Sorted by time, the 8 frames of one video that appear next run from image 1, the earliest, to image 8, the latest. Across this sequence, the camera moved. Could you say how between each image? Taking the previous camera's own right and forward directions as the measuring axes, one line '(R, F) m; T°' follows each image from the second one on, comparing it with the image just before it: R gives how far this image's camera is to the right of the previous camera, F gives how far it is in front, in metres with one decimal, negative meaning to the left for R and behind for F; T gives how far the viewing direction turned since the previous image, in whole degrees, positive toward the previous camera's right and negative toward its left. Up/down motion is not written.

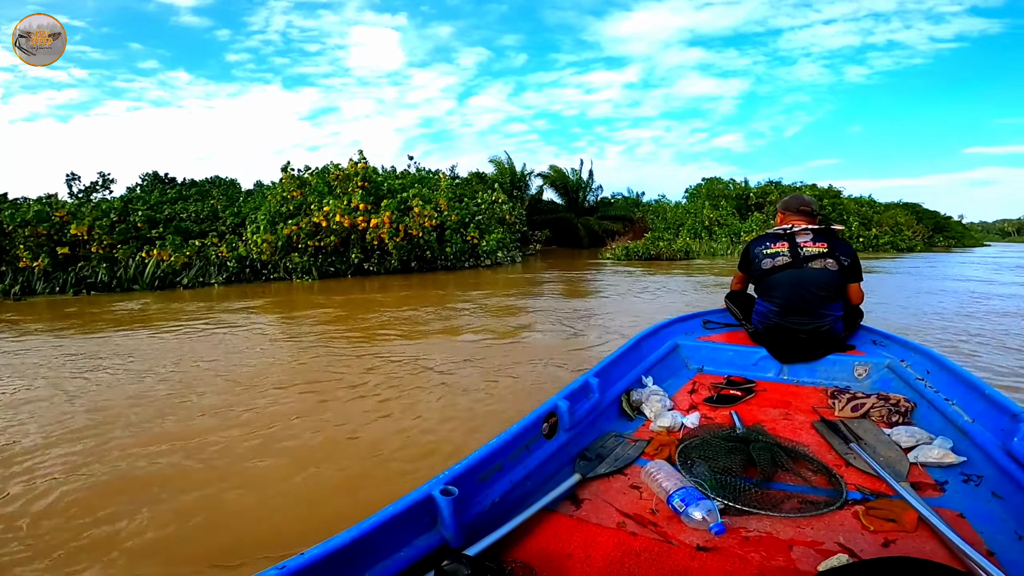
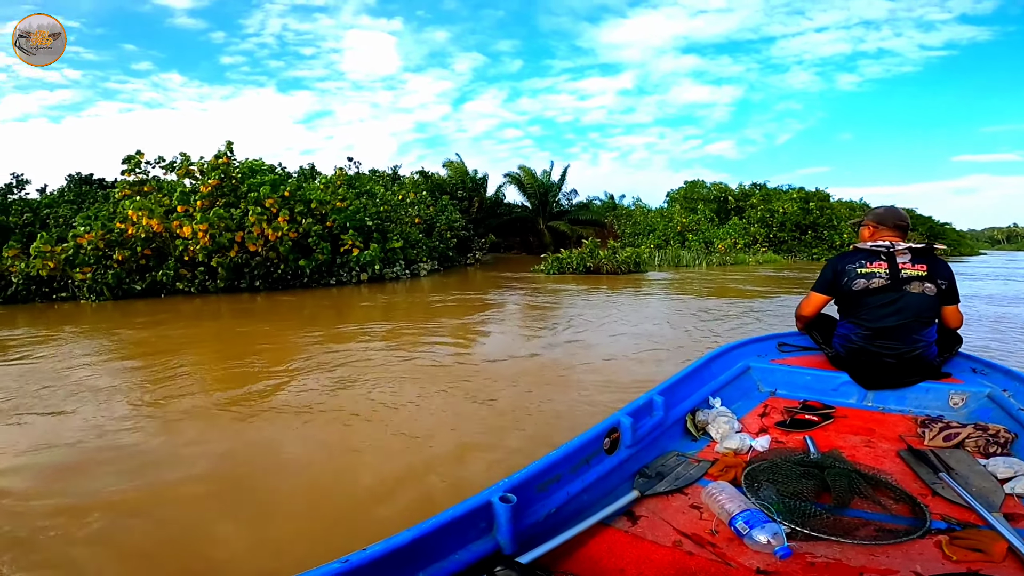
(-0.1, 0.0) m; +1°
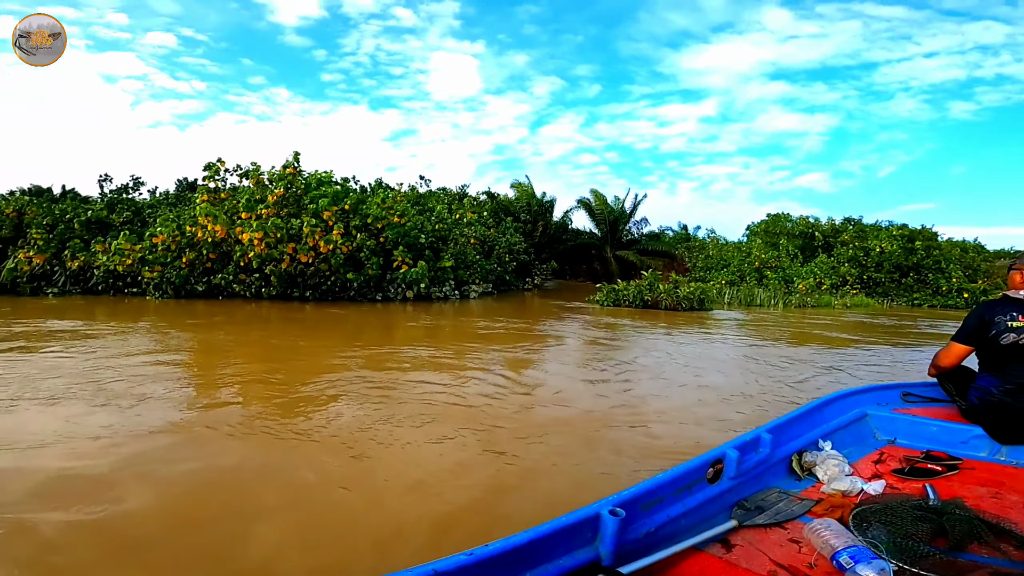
(-0.1, -0.1) m; -8°
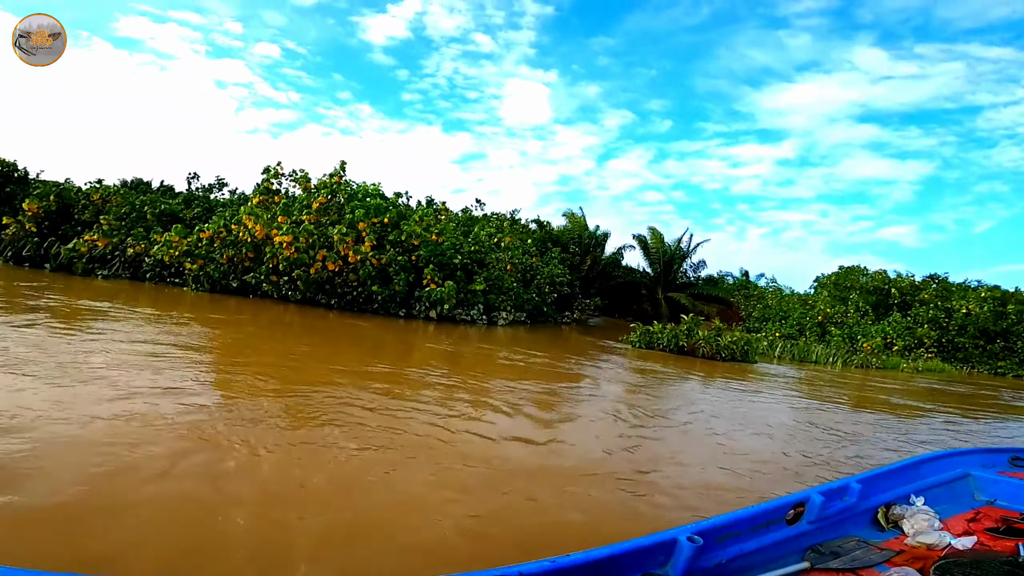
(+0.8, +0.4) m; -6°
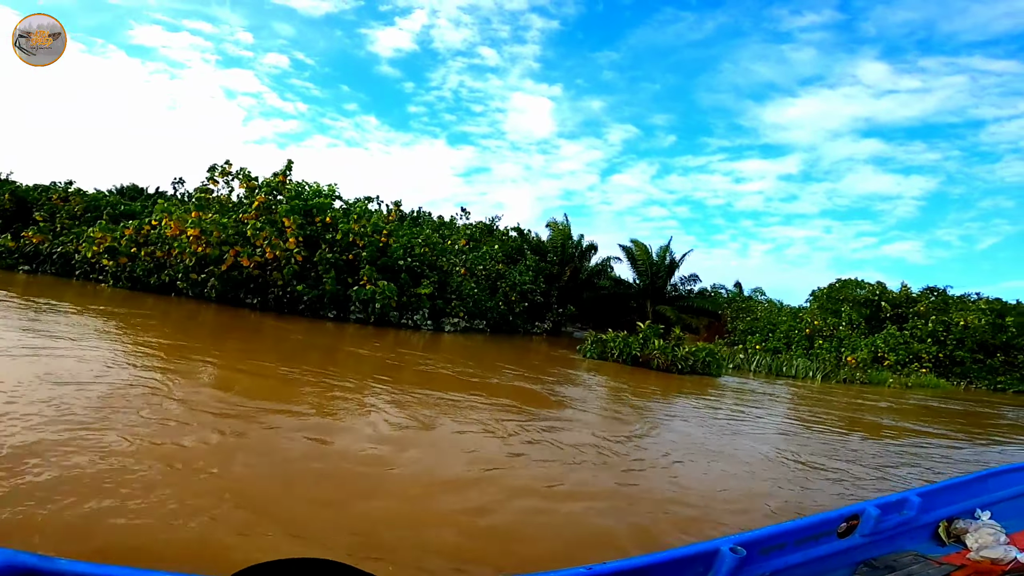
(+0.9, +0.8) m; 0°
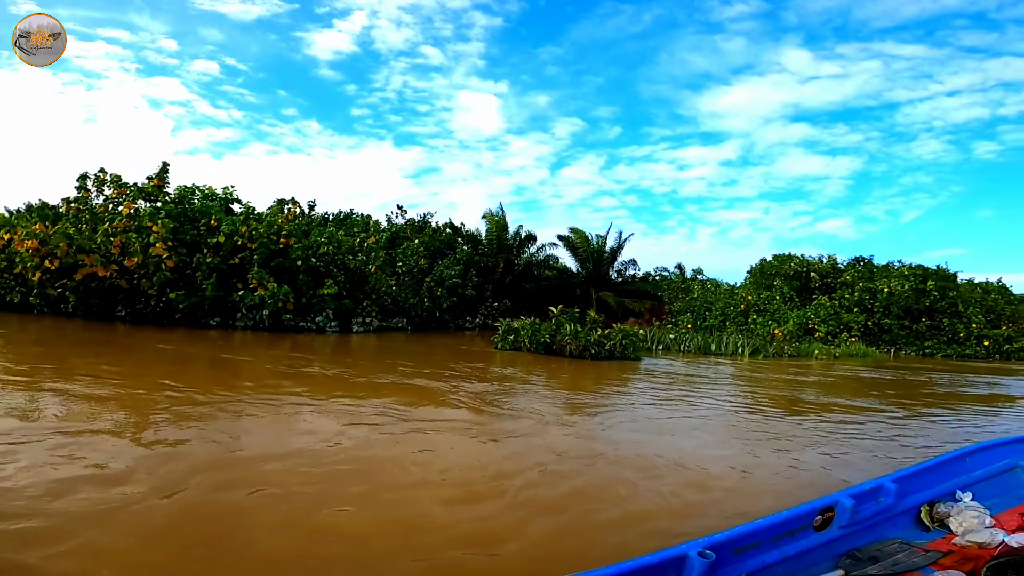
(+0.7, +0.5) m; +5°
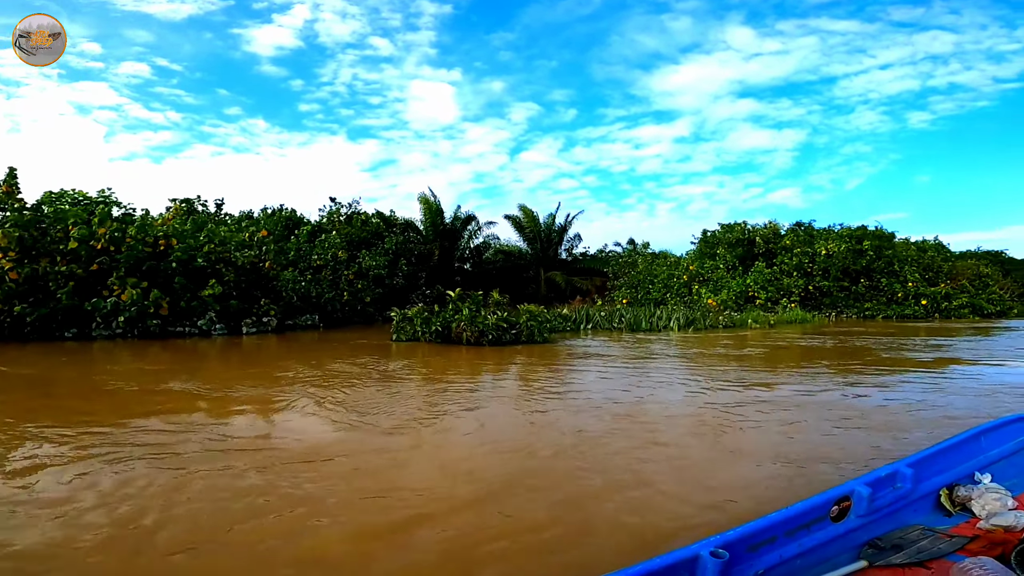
(+0.8, +0.7) m; +4°
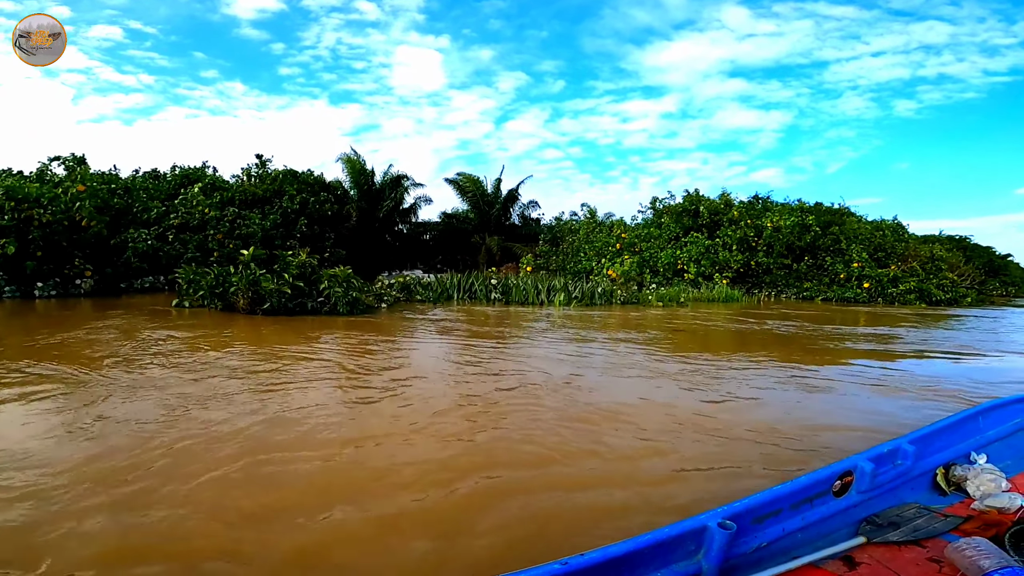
(+1.4, +1.2) m; +2°
